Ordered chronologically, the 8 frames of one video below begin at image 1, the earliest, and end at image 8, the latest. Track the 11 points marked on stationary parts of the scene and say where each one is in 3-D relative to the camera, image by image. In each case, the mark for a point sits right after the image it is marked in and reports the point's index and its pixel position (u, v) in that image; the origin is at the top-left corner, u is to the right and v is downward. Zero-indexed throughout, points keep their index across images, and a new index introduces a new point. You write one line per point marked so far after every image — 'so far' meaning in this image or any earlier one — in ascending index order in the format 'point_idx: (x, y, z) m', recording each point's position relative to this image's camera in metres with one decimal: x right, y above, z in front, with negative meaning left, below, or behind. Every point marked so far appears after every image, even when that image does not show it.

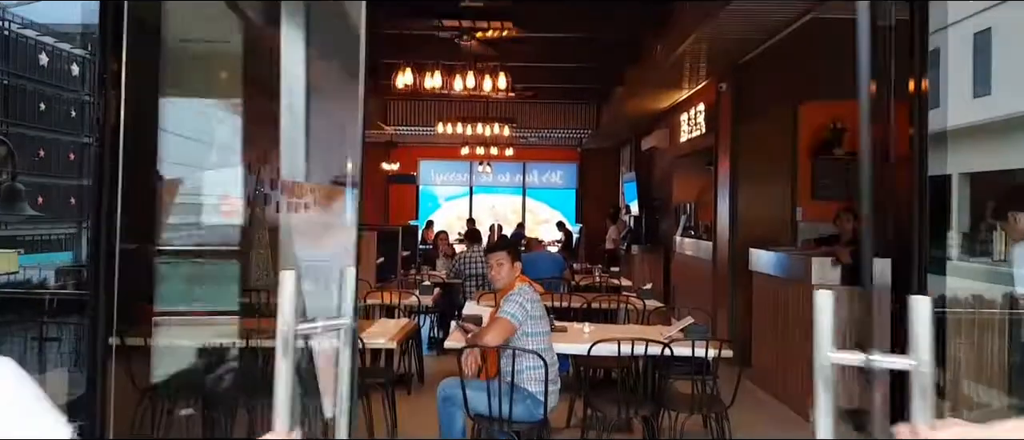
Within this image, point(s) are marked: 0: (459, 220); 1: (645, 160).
0: (-1.0, 0.0, +14.3) m
1: (+2.0, +0.9, +11.0) m
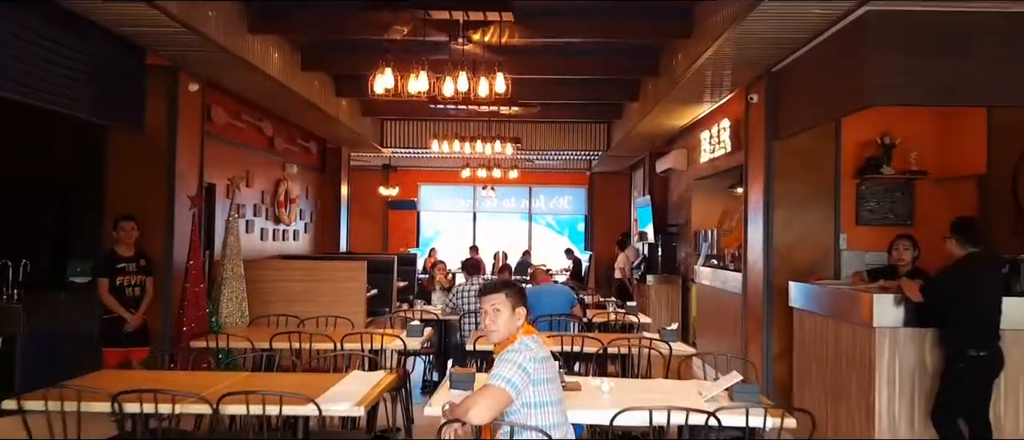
0: (-0.9, -0.5, +13.6) m
1: (+2.0, +0.5, +10.2) m
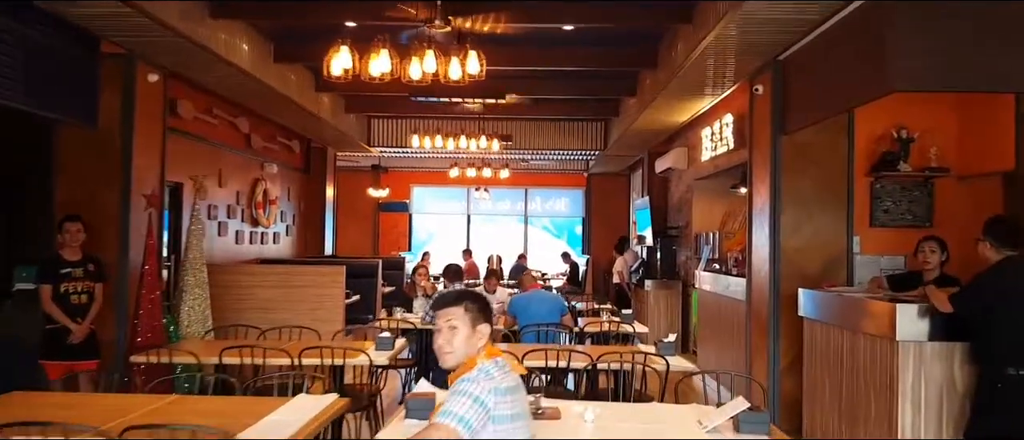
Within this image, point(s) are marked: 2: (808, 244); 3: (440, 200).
0: (-1.0, -0.5, +13.1) m
1: (+1.9, +0.5, +9.8) m
2: (+2.0, -0.2, +5.0) m
3: (-1.3, +0.3, +13.0) m
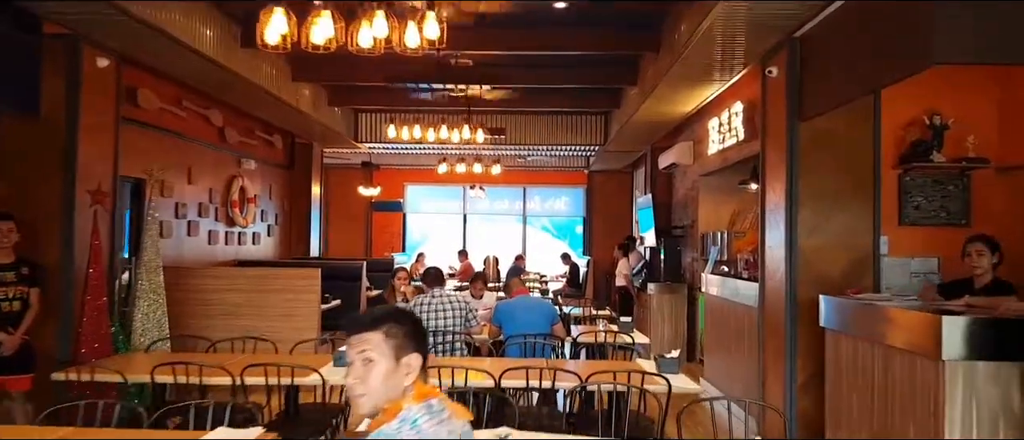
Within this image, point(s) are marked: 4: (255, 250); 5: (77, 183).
0: (-1.0, -0.5, +12.6) m
1: (+1.9, +0.5, +9.2) m
2: (+1.9, -0.1, +4.4) m
3: (-1.3, +0.4, +12.5) m
4: (-2.8, -0.3, +8.1) m
5: (-2.6, +0.2, +4.6) m
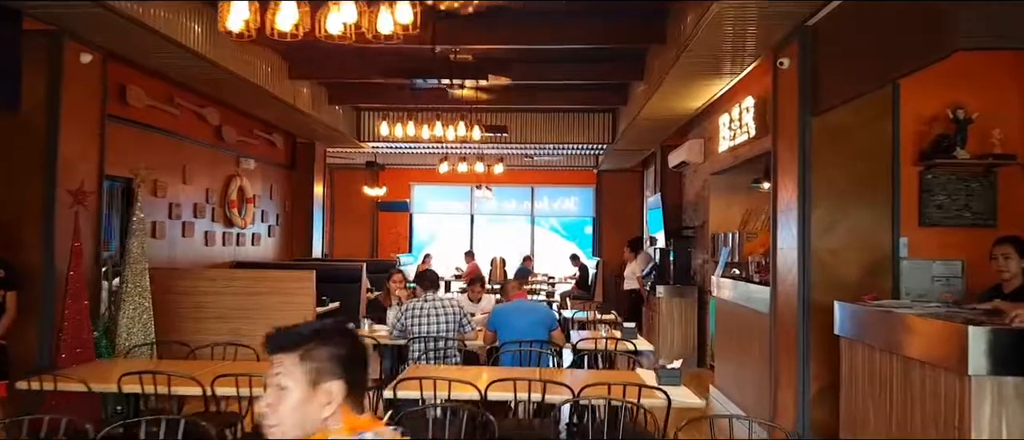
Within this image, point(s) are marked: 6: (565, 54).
0: (-0.9, -0.6, +12.4) m
1: (+1.9, +0.5, +9.0) m
2: (+1.9, -0.1, +4.2) m
3: (-1.2, +0.3, +12.3) m
4: (-2.7, -0.3, +8.0) m
5: (-2.7, +0.2, +4.4) m
6: (+0.5, +1.5, +6.7) m
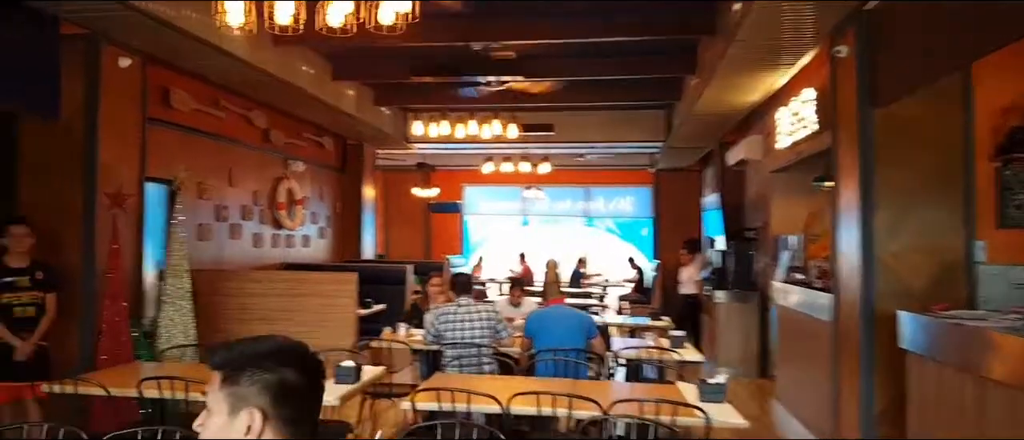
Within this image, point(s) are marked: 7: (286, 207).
0: (0.0, -0.6, +12.2) m
1: (+2.5, +0.5, +8.6) m
2: (+2.0, -0.2, +3.8) m
3: (-0.3, +0.3, +12.1) m
4: (-2.2, -0.4, +8.0) m
5: (-2.4, +0.2, +4.4) m
6: (+0.9, +1.5, +6.5) m
7: (-2.3, +0.1, +7.5) m
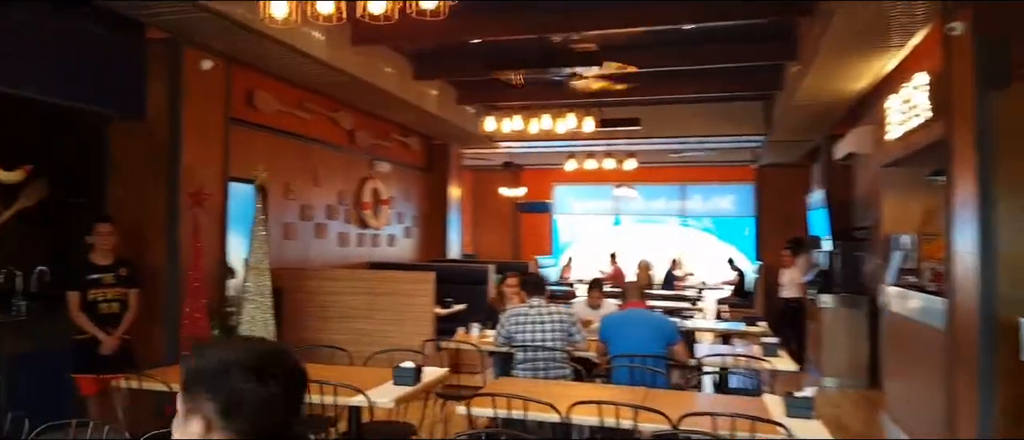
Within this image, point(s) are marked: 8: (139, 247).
0: (+1.5, -0.6, +11.9) m
1: (+3.5, +0.5, +8.0) m
2: (+2.4, -0.1, +3.3) m
3: (+1.2, +0.3, +11.9) m
4: (-1.3, -0.3, +8.0) m
5: (-2.0, +0.2, +4.5) m
6: (+1.6, +1.5, +6.1) m
7: (-1.4, +0.1, +7.5) m
8: (-2.3, -0.2, +4.5) m
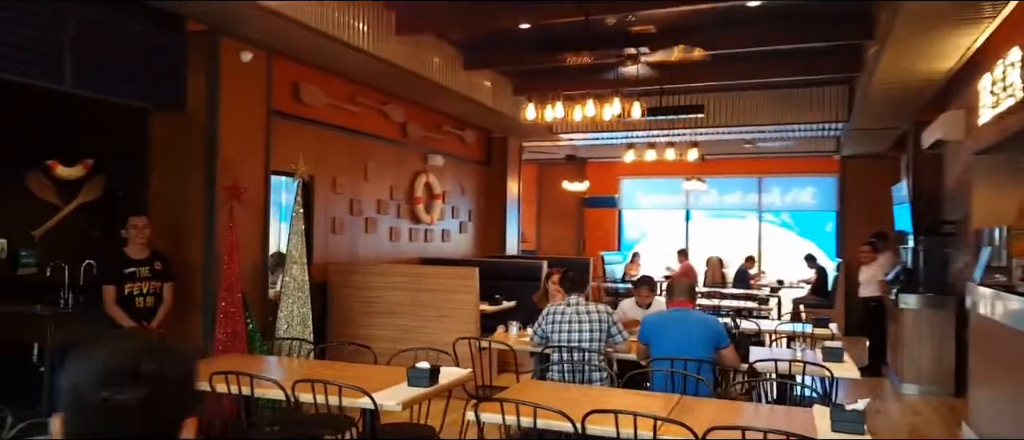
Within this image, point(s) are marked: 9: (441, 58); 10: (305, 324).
0: (+2.5, -0.5, +11.5) m
1: (+4.0, +0.6, +7.3) m
2: (+2.5, -0.1, +2.8) m
3: (+2.2, +0.4, +11.5) m
4: (-0.7, -0.3, +7.9) m
5: (-1.8, +0.2, +4.5) m
6: (+1.9, +1.6, +5.7) m
7: (-0.9, +0.2, +7.4) m
8: (-2.0, -0.1, +4.5) m
9: (-0.6, +1.4, +6.2) m
10: (-1.4, -0.7, +4.9) m
